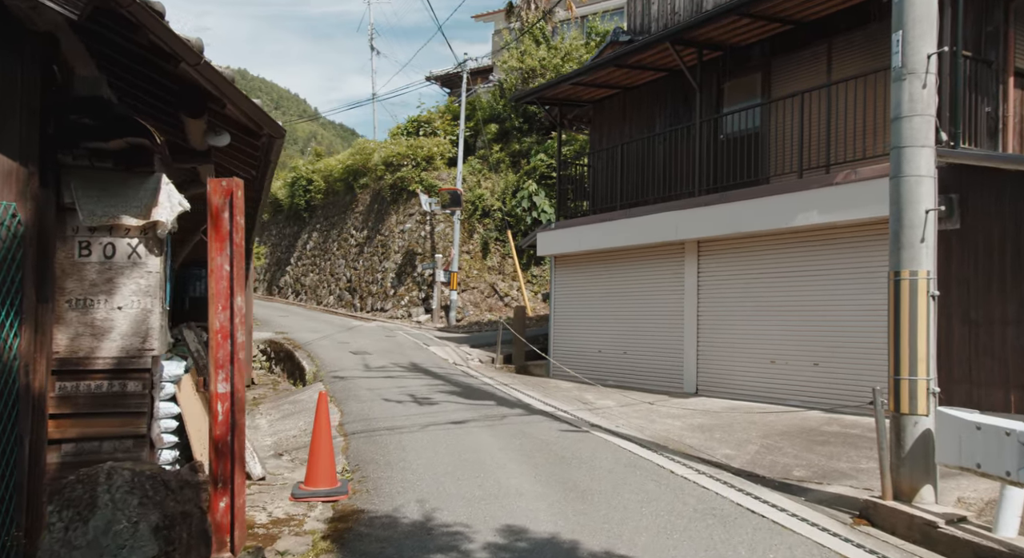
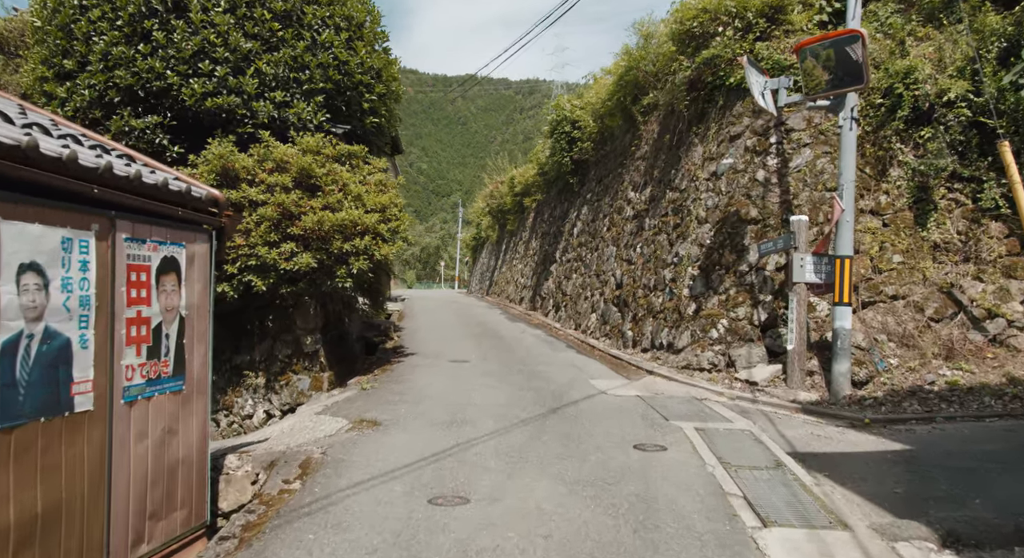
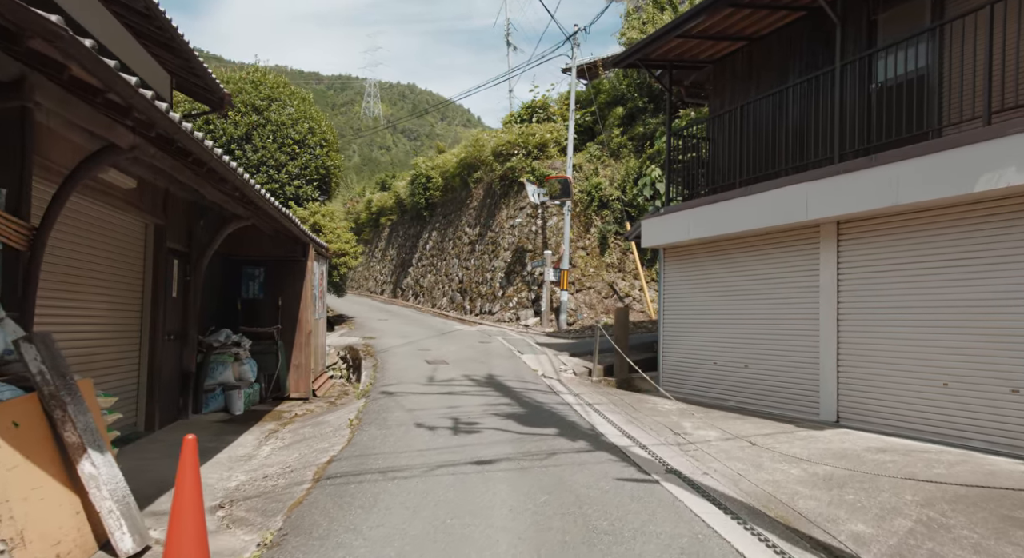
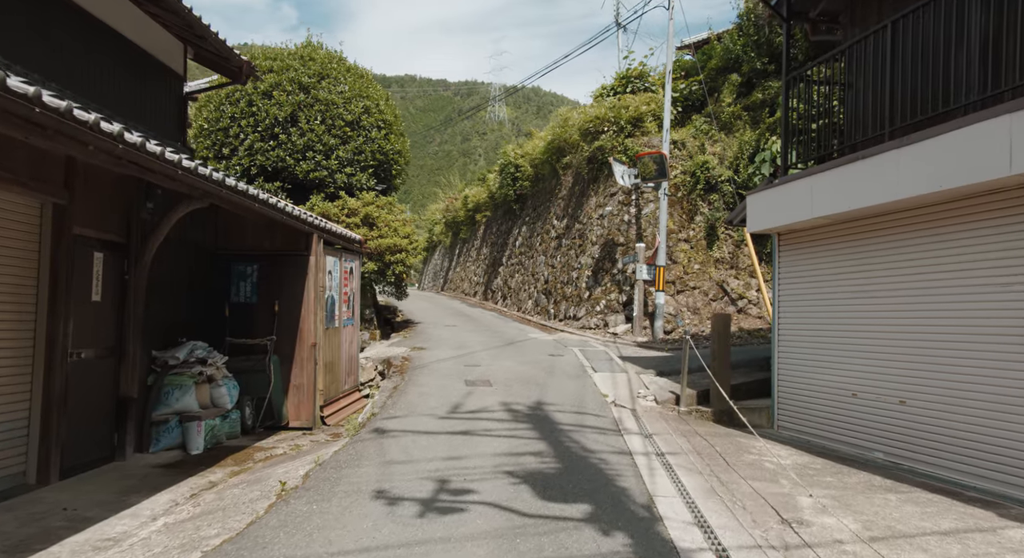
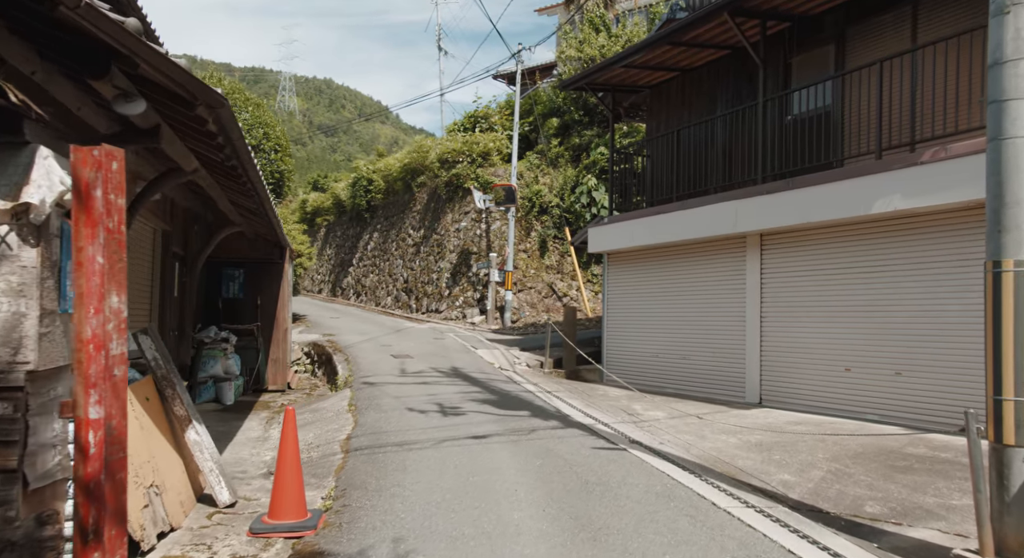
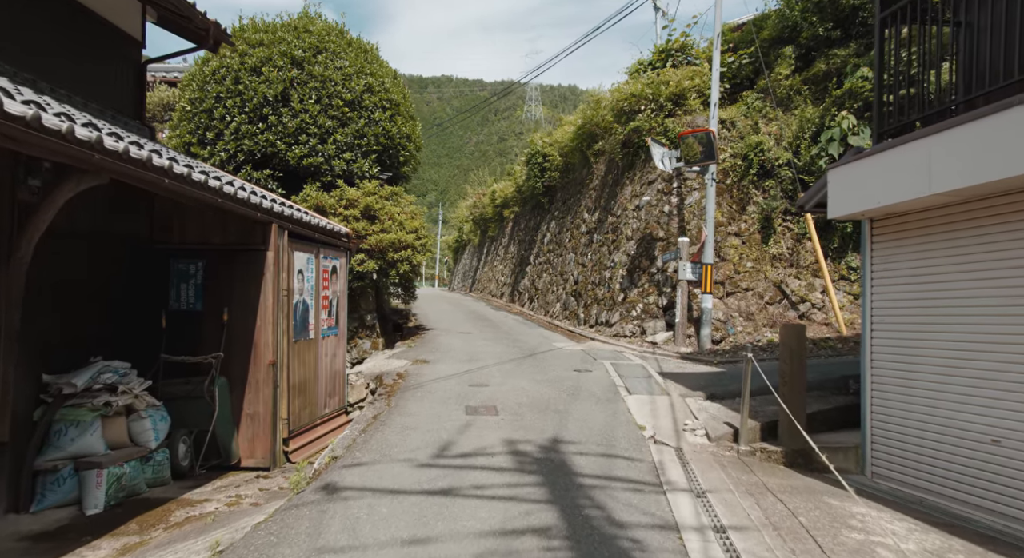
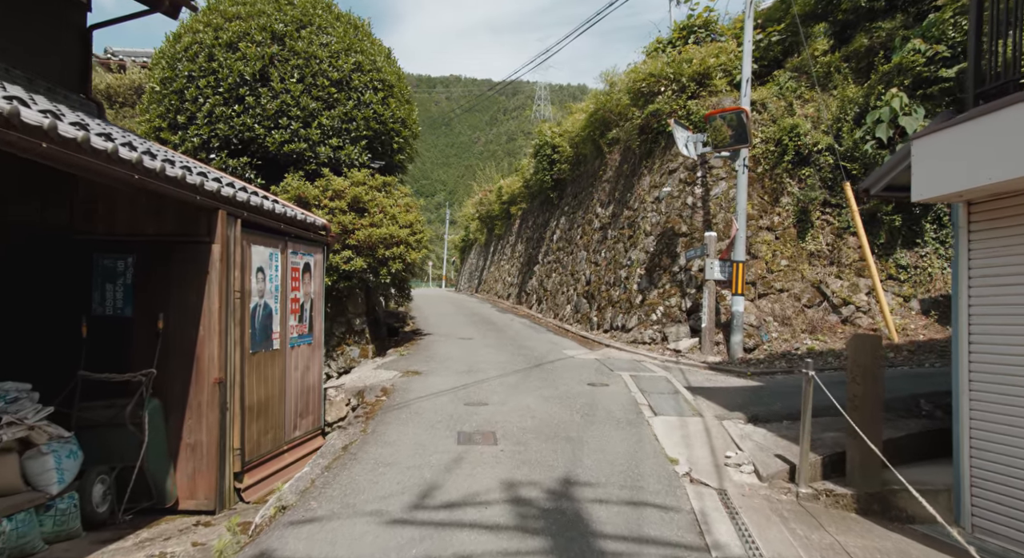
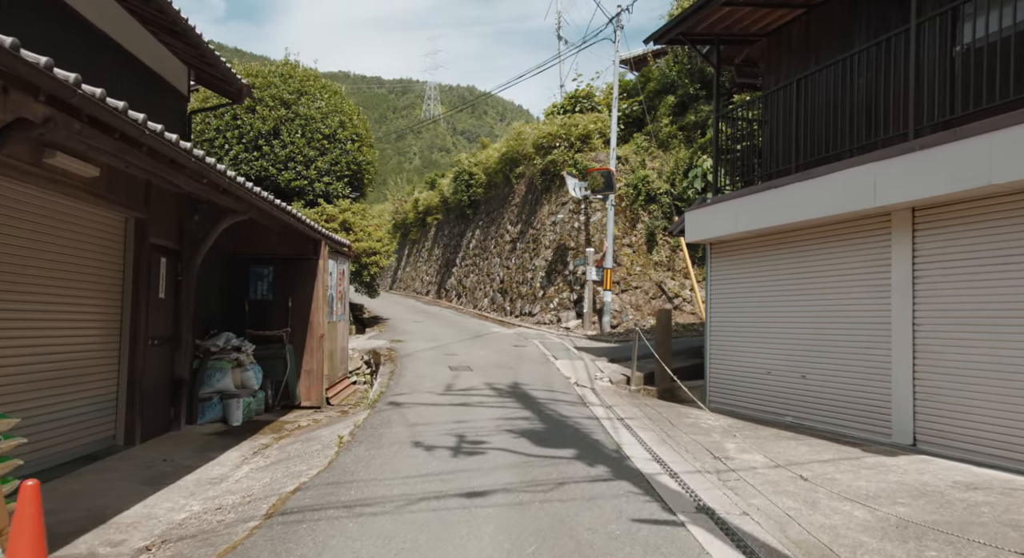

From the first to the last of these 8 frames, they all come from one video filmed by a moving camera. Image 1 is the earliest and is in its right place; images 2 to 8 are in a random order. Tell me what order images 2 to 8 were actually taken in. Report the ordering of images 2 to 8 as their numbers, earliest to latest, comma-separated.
5, 3, 8, 4, 6, 7, 2
